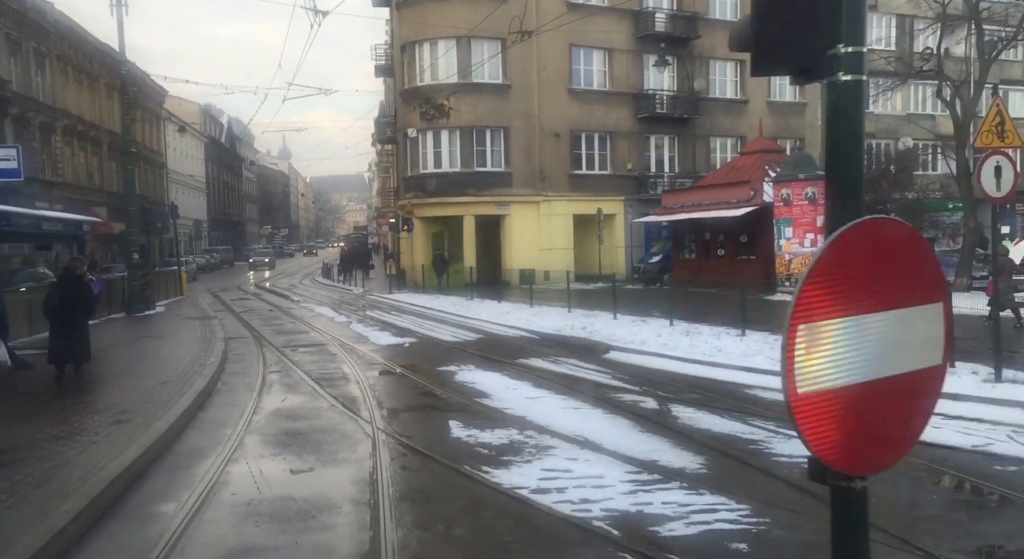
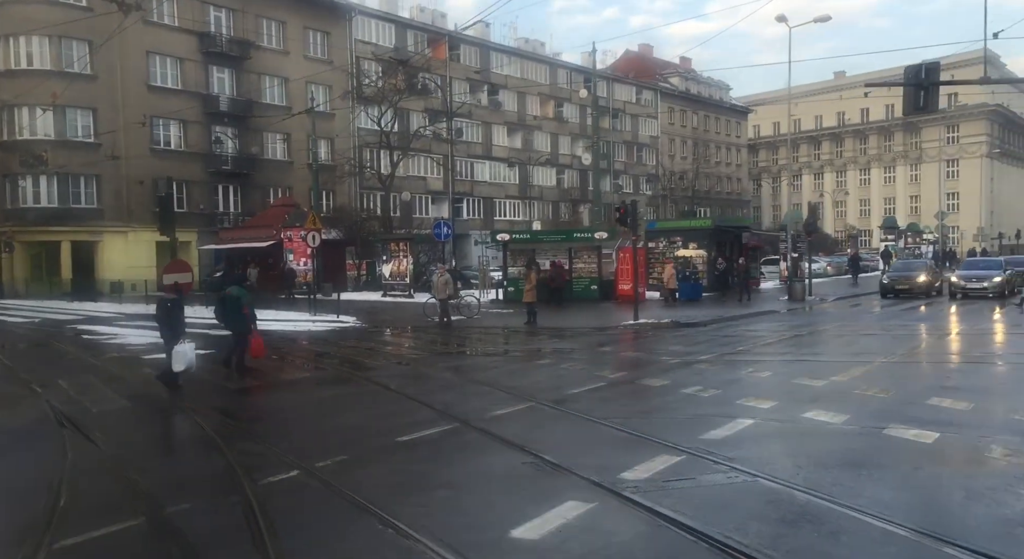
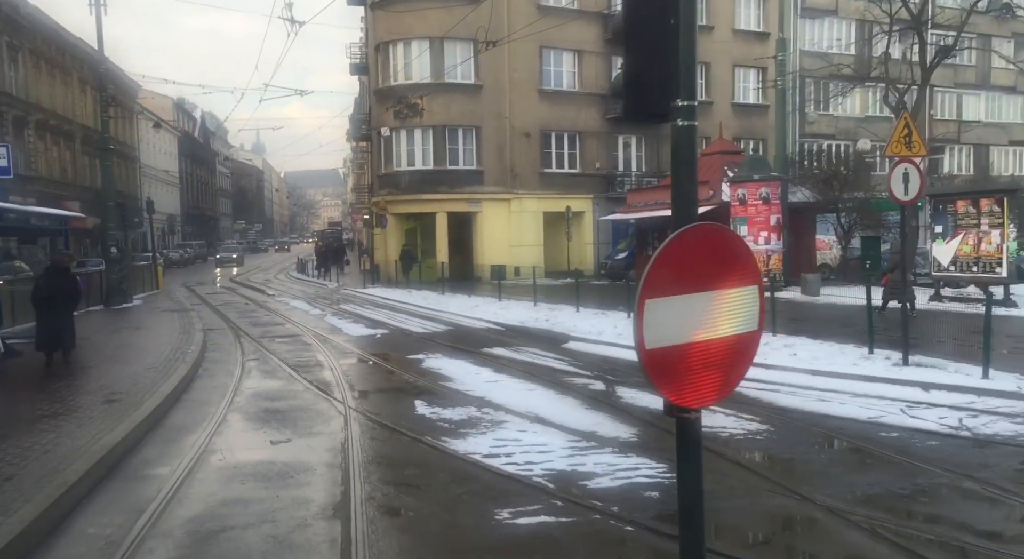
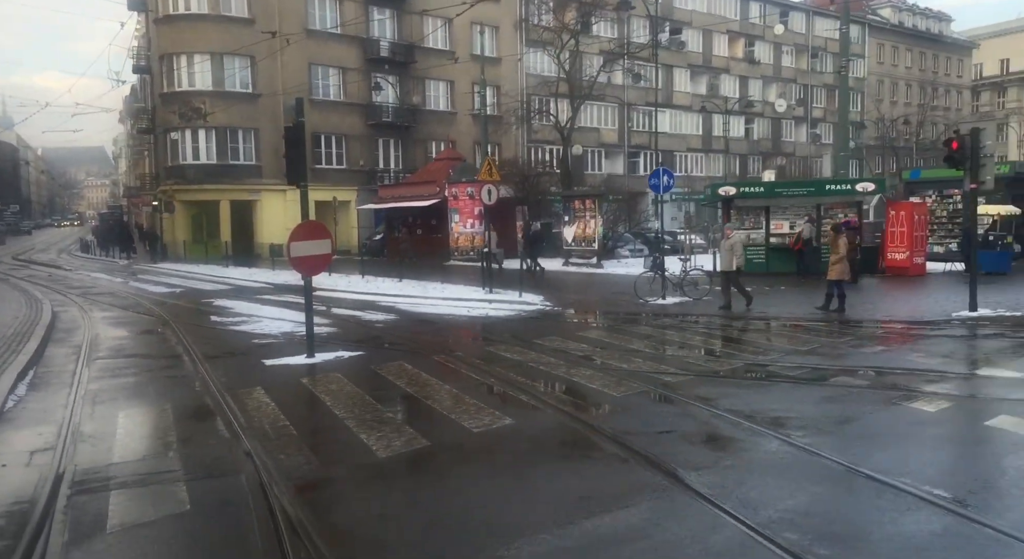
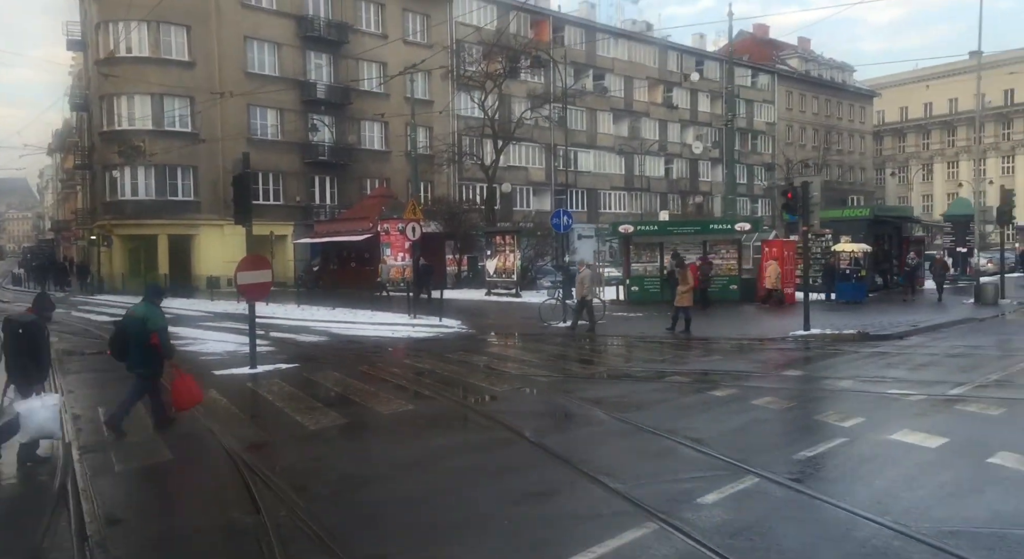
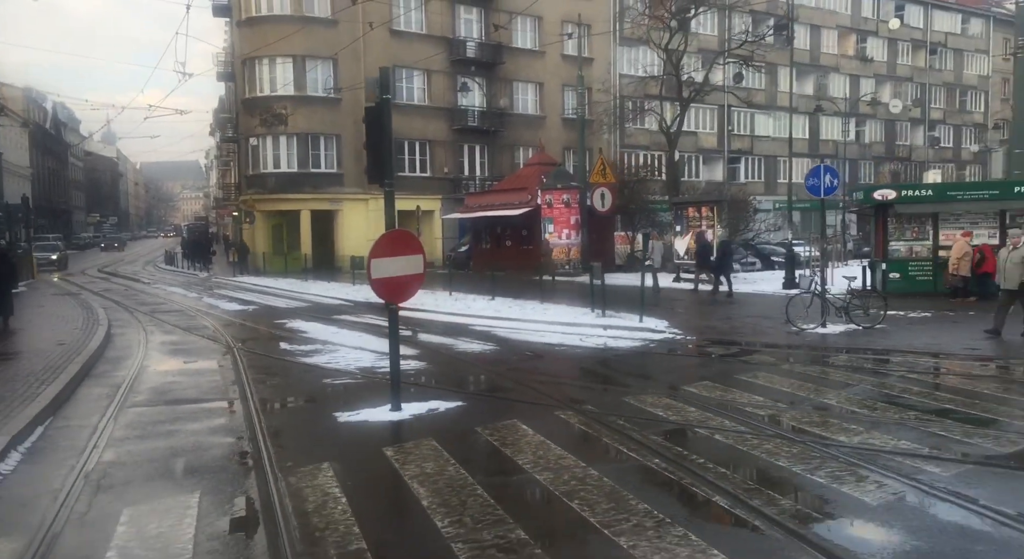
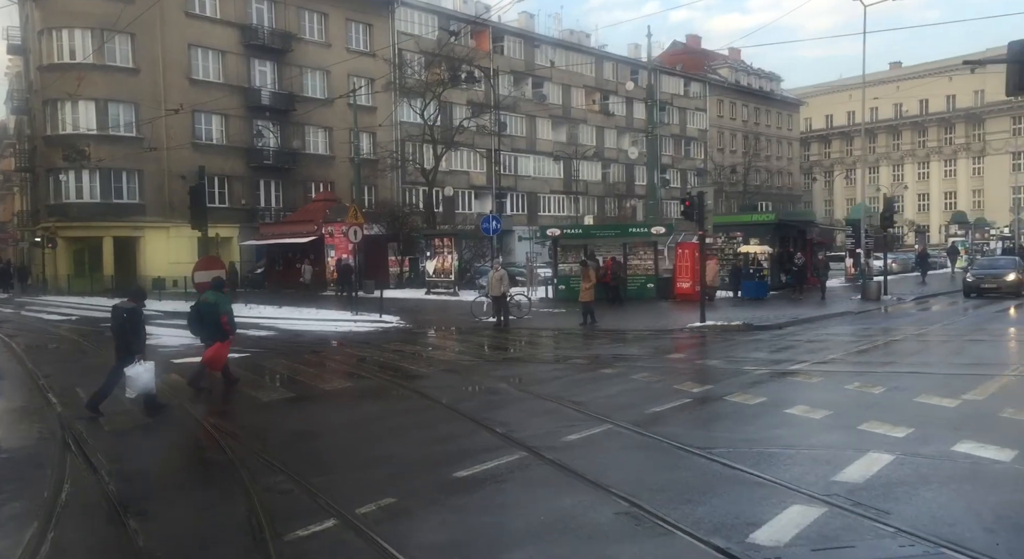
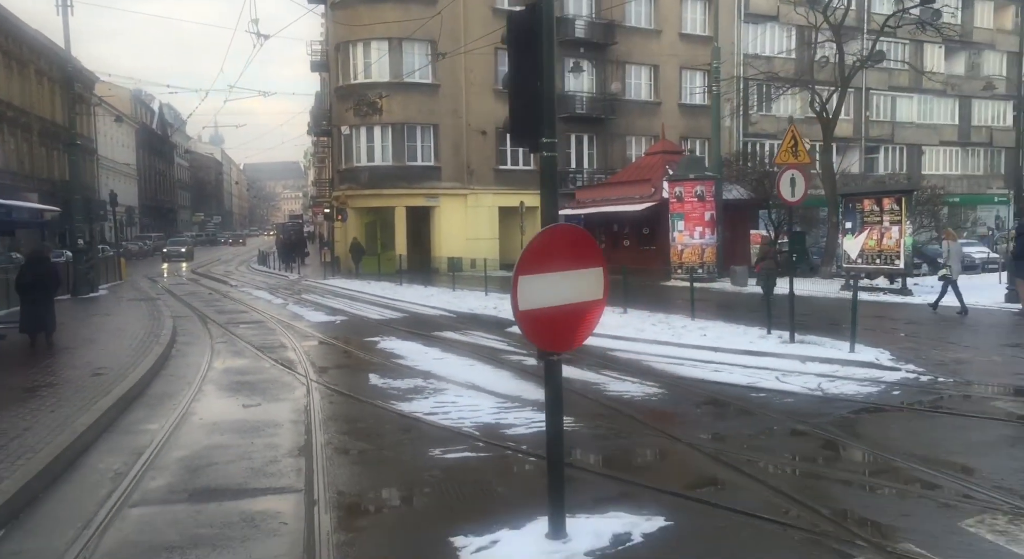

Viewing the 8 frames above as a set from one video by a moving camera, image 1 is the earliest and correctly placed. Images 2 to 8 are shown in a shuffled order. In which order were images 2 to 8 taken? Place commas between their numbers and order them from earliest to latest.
3, 8, 6, 4, 5, 7, 2
